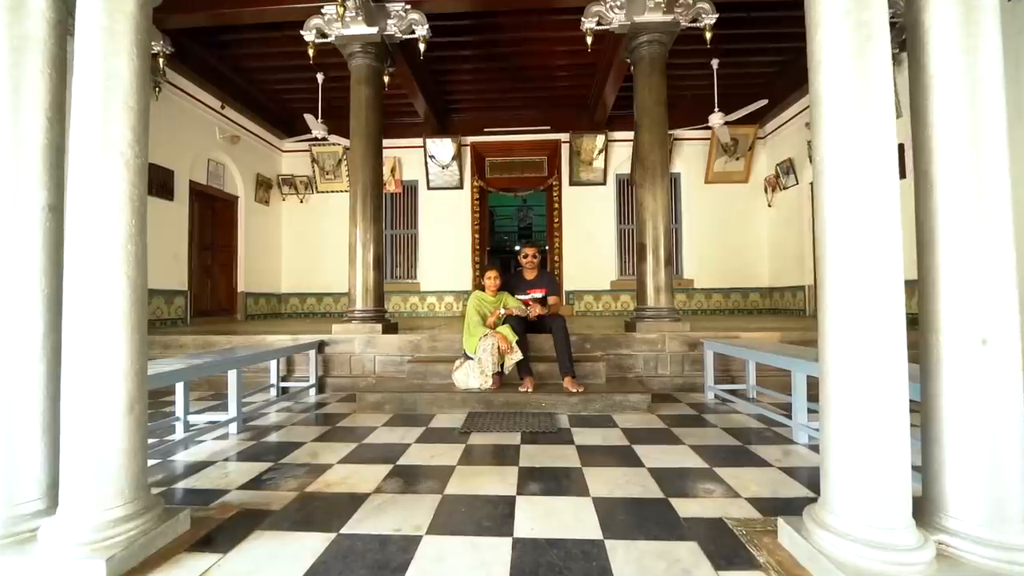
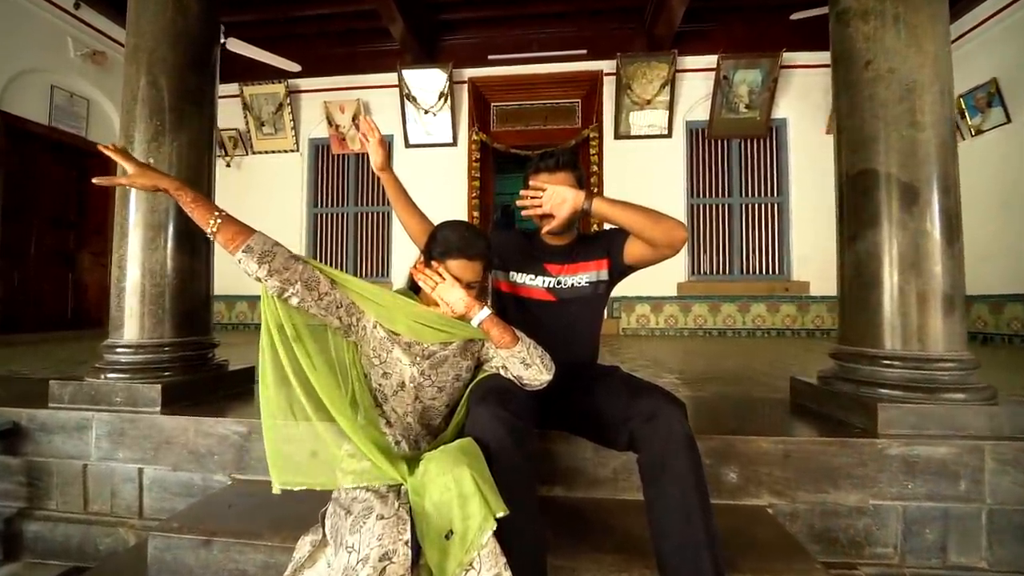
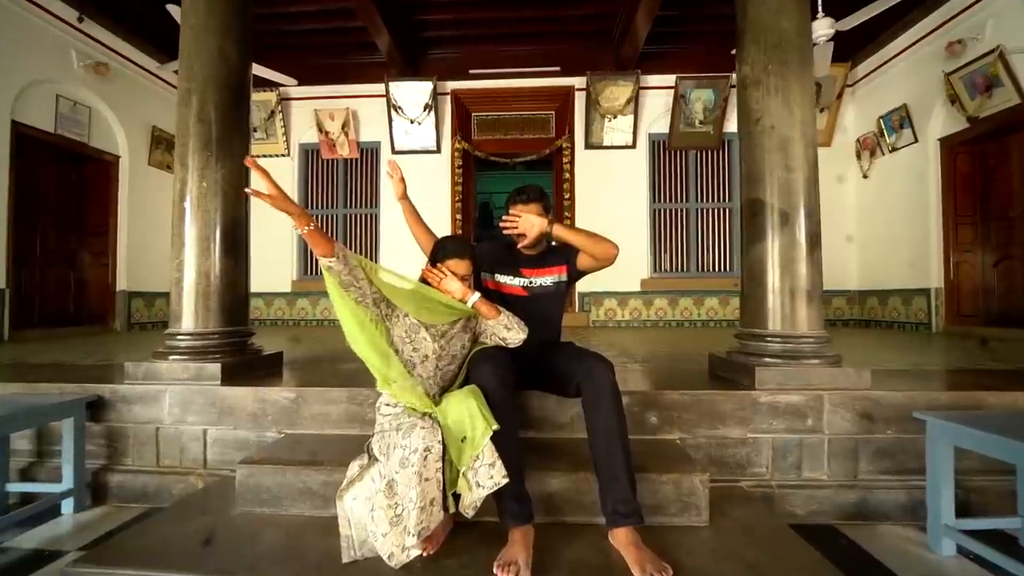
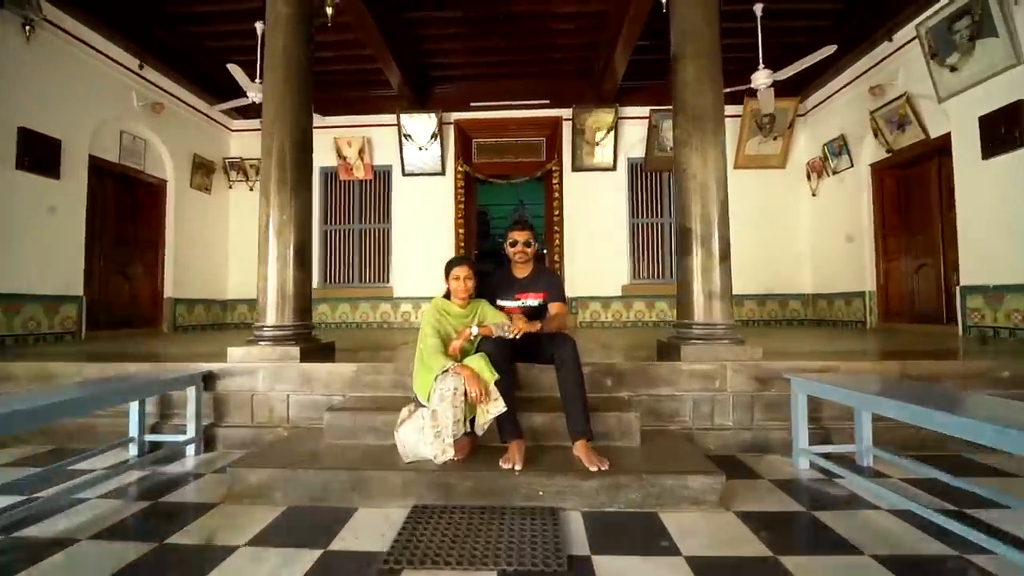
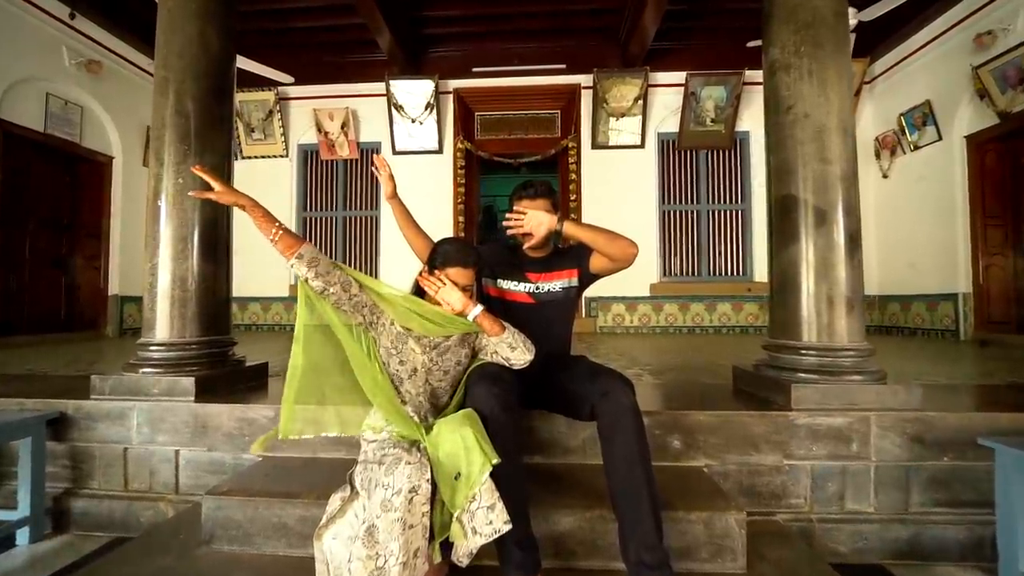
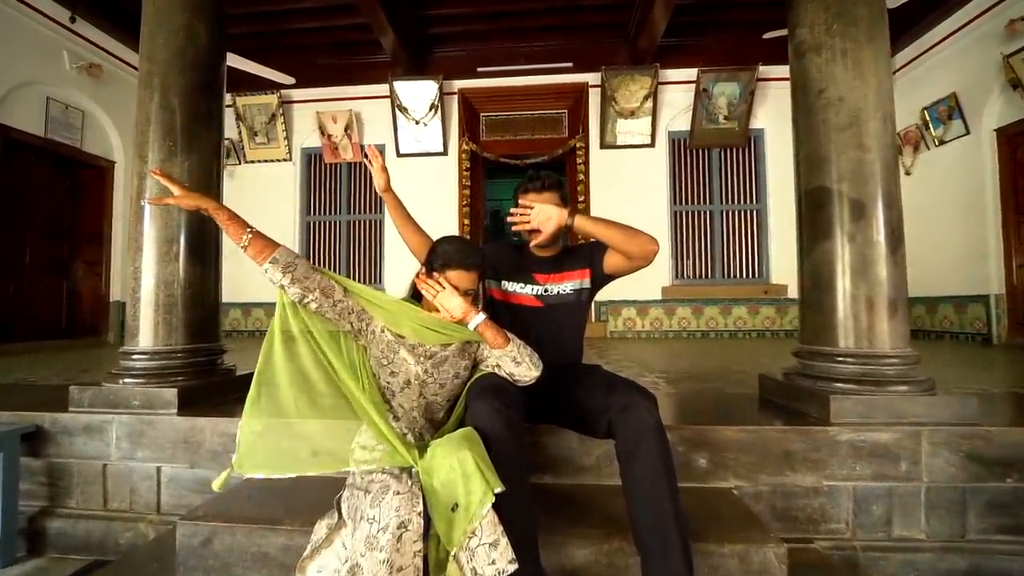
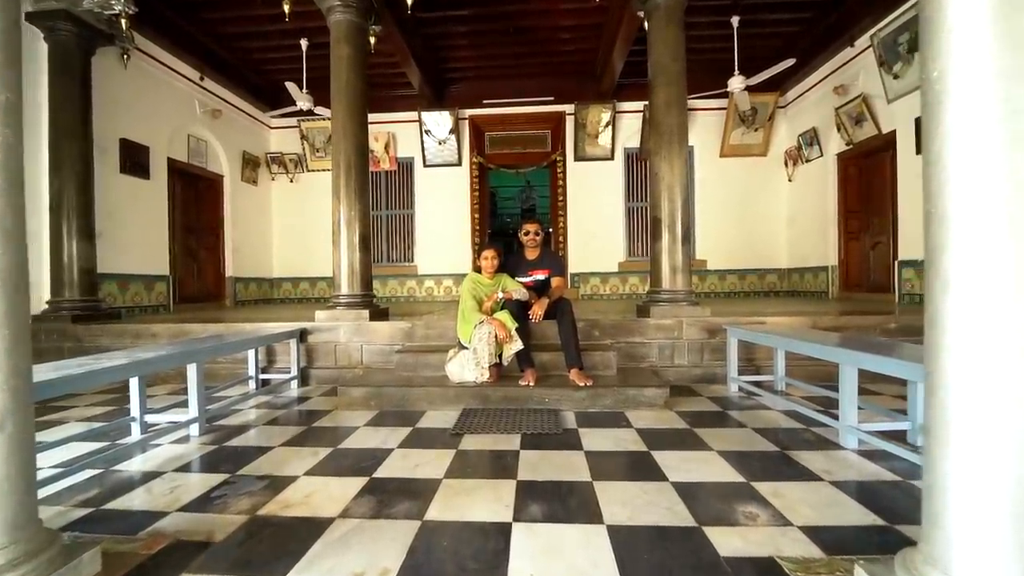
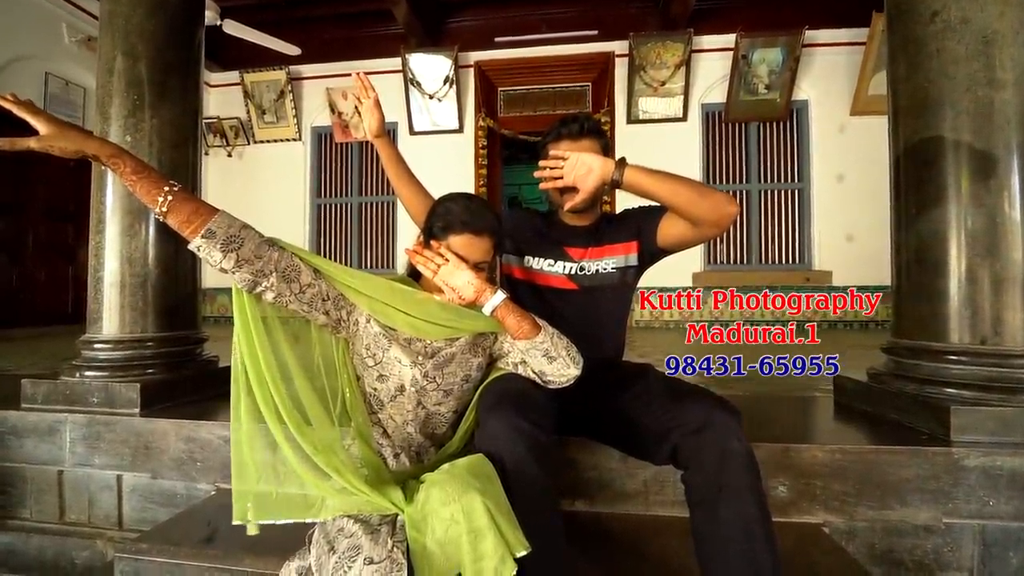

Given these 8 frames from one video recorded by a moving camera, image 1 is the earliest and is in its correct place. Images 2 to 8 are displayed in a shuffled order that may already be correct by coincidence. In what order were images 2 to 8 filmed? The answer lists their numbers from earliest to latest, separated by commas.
7, 4, 3, 5, 6, 2, 8
